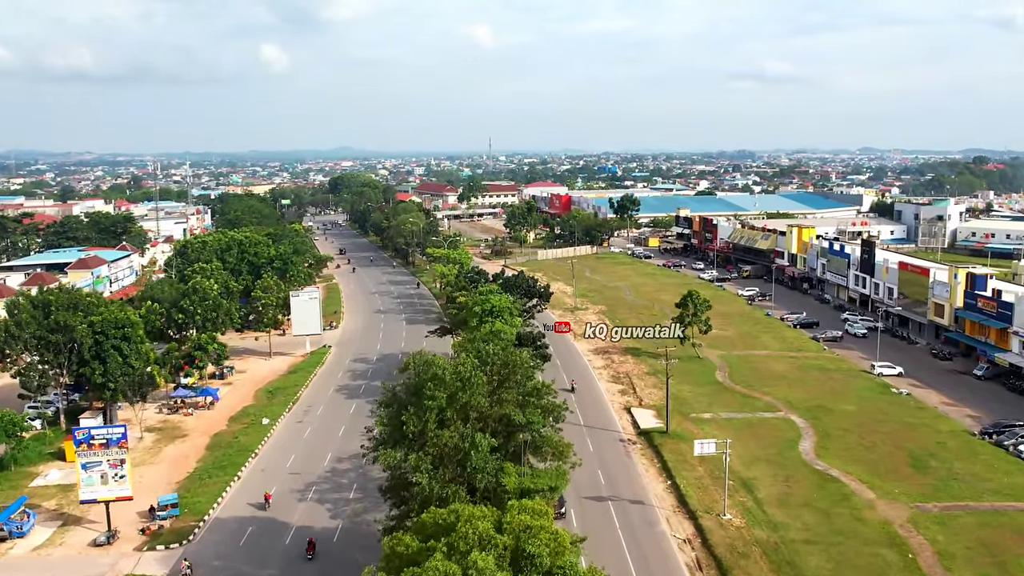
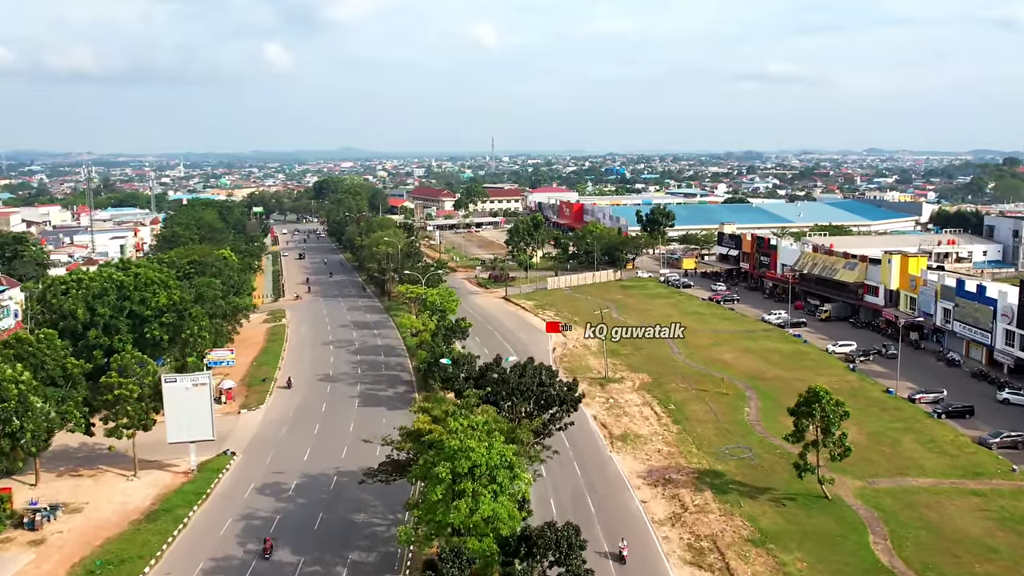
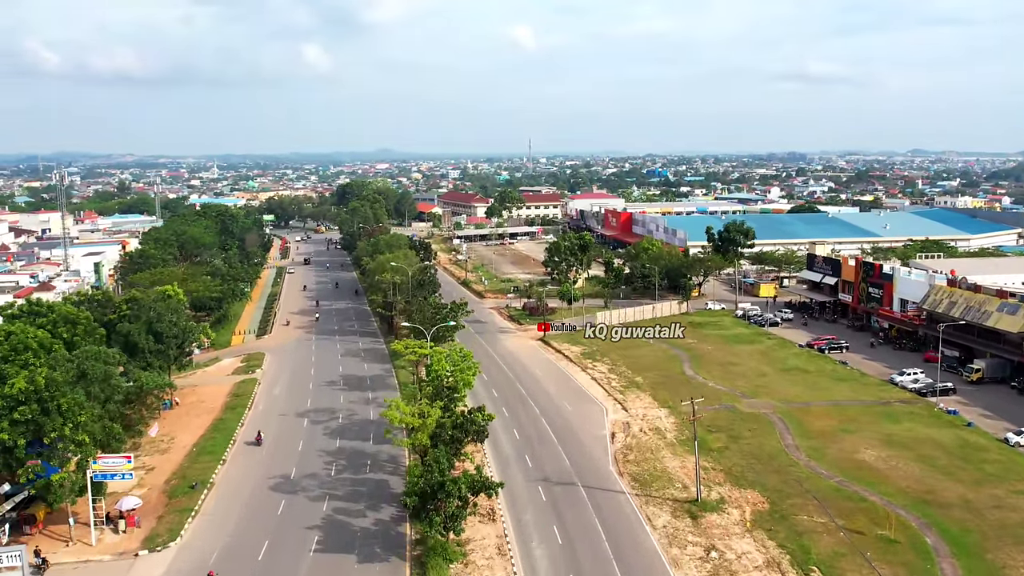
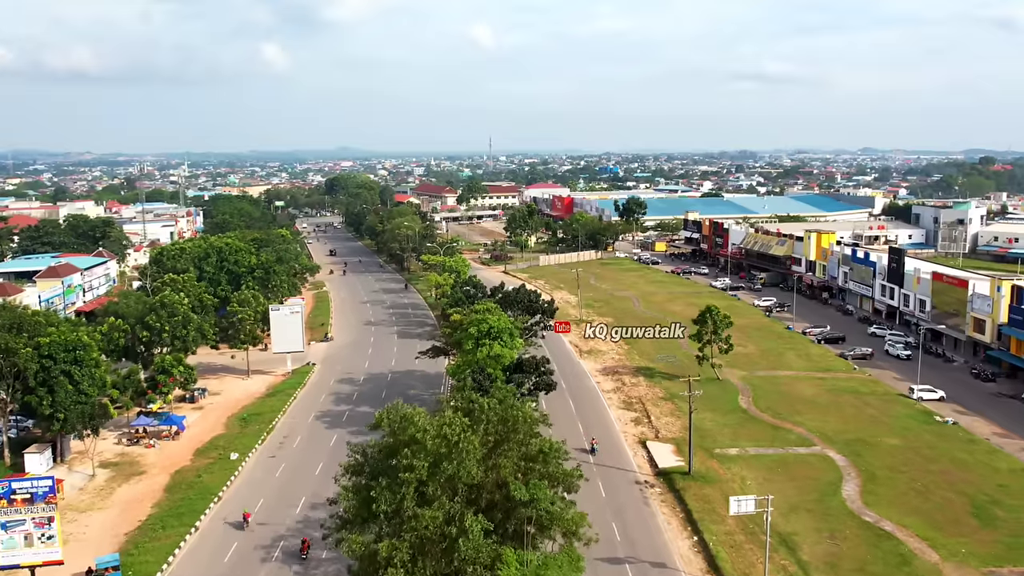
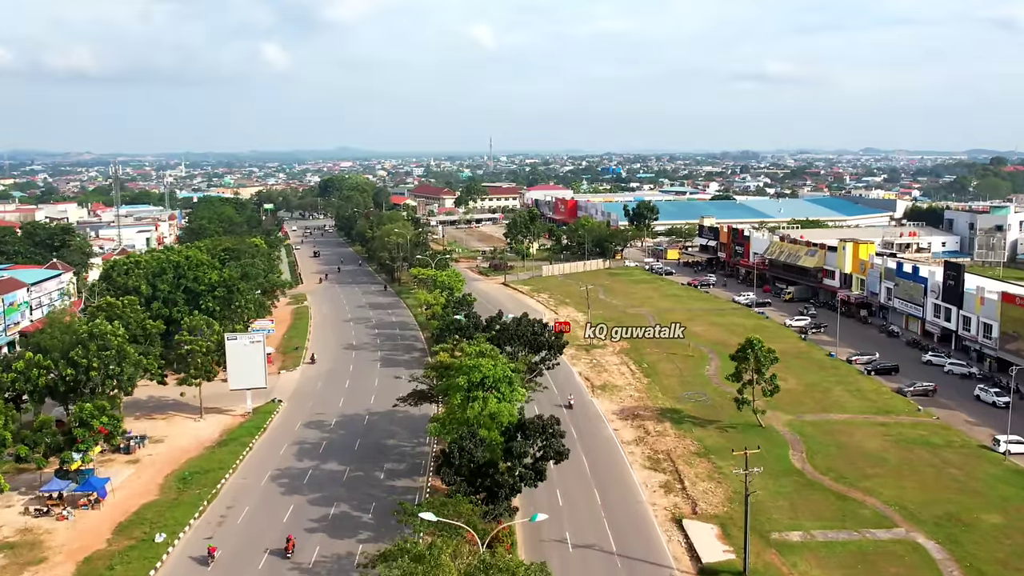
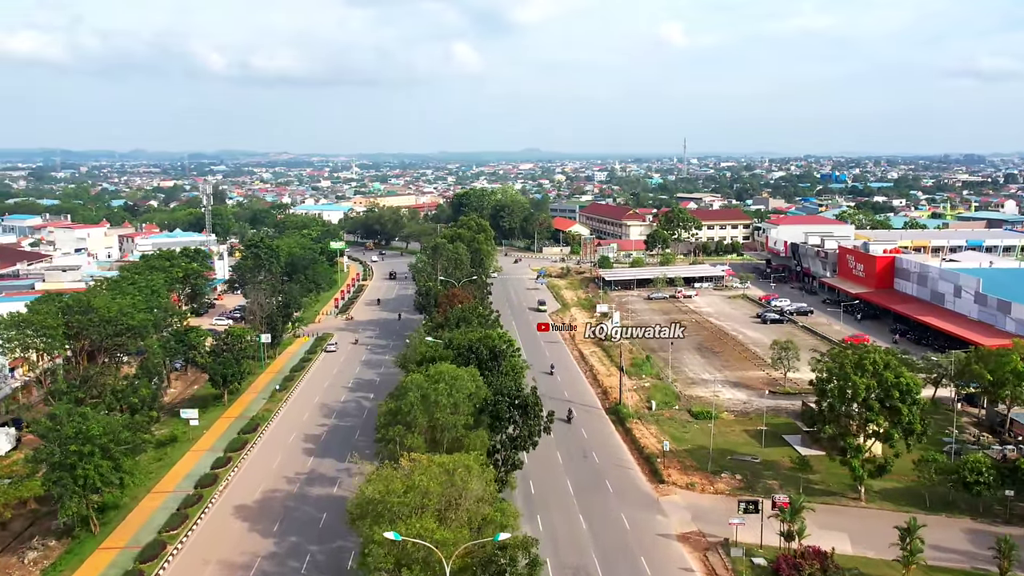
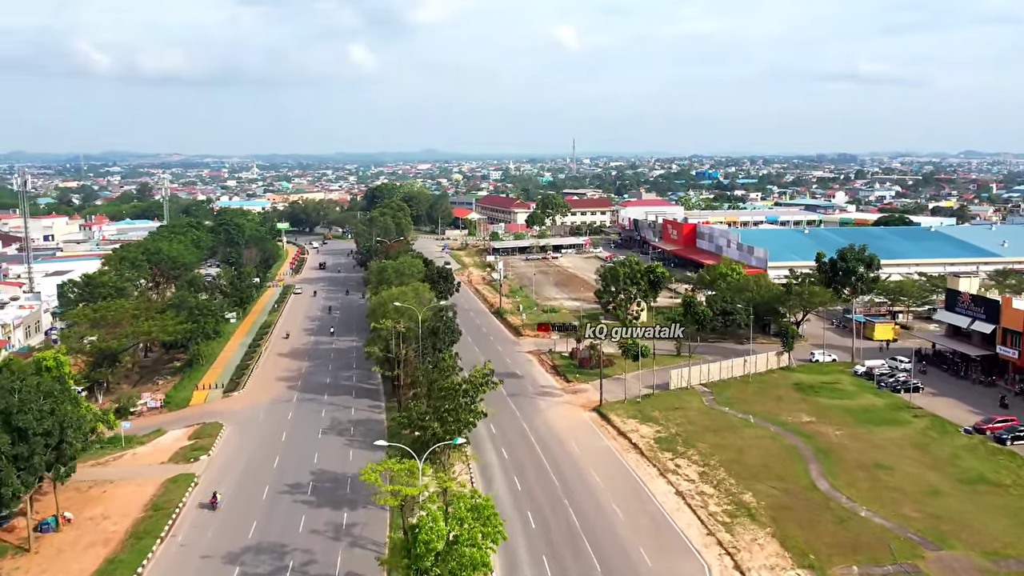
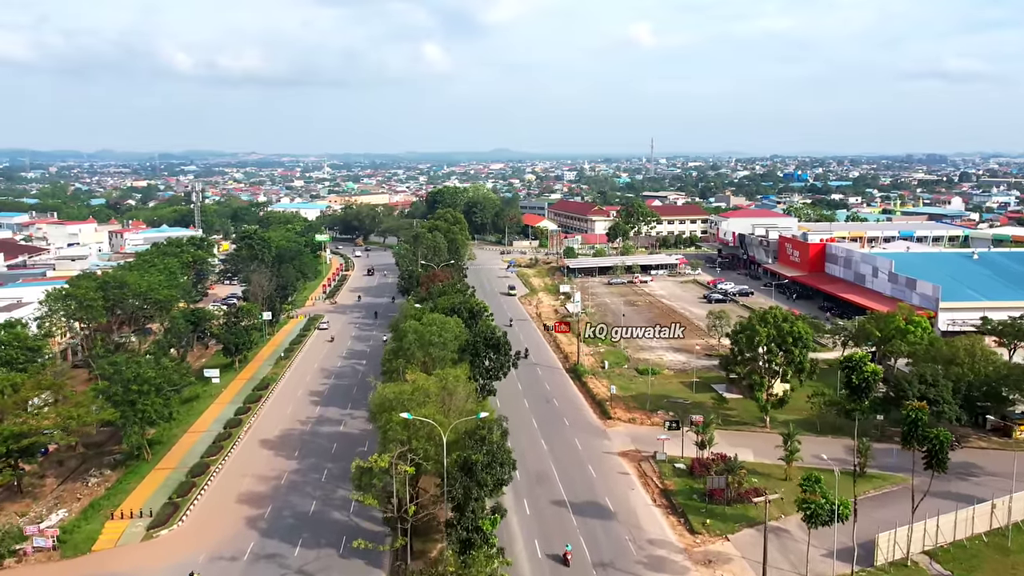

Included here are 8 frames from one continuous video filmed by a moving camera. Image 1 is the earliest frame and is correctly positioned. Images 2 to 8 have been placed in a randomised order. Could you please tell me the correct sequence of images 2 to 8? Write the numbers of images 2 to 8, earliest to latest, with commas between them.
4, 5, 2, 3, 7, 8, 6
